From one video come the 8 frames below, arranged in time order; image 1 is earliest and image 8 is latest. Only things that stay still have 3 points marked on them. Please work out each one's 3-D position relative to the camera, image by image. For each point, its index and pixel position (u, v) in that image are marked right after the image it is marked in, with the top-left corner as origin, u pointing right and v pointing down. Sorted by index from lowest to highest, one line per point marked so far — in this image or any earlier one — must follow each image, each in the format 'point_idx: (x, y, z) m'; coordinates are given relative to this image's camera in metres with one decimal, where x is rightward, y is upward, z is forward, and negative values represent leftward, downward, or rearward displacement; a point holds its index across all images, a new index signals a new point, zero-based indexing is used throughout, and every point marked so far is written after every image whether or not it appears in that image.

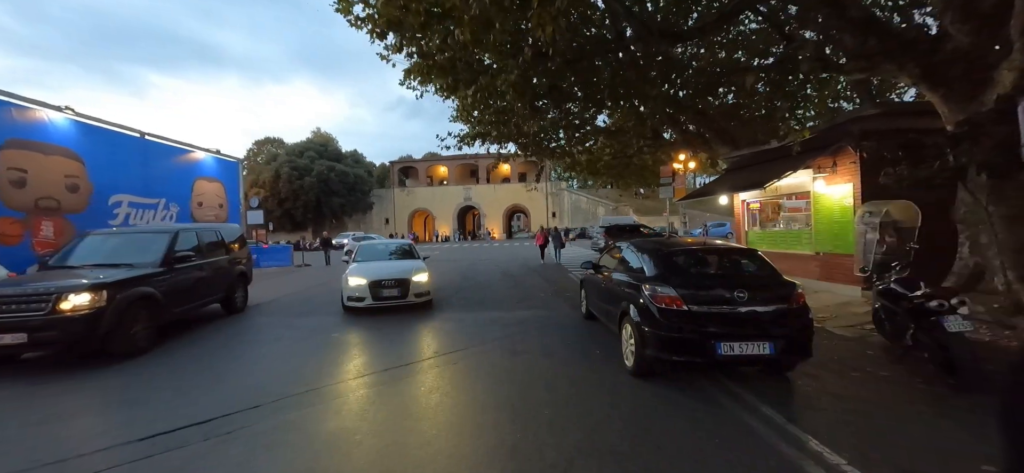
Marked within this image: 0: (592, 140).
0: (+3.0, +3.6, +15.7) m
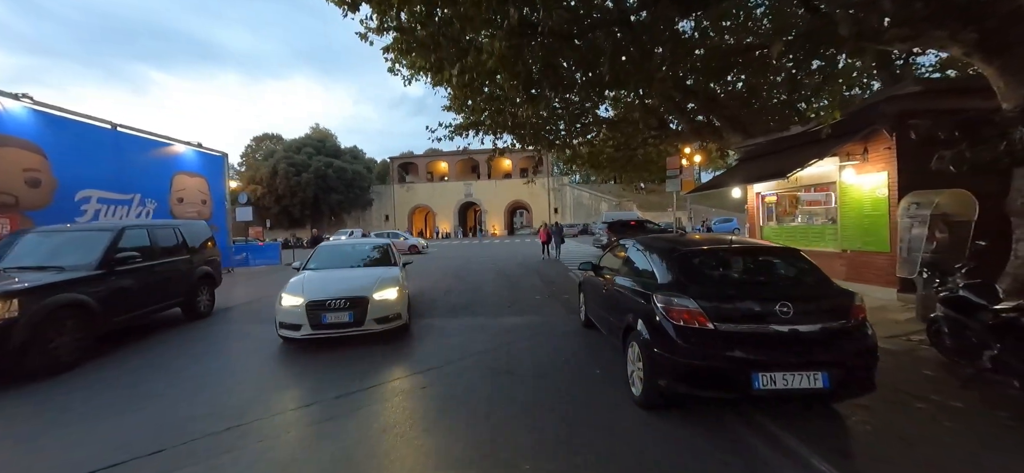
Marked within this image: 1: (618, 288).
0: (+2.9, +3.8, +14.9) m
1: (+1.0, -0.5, +4.0) m
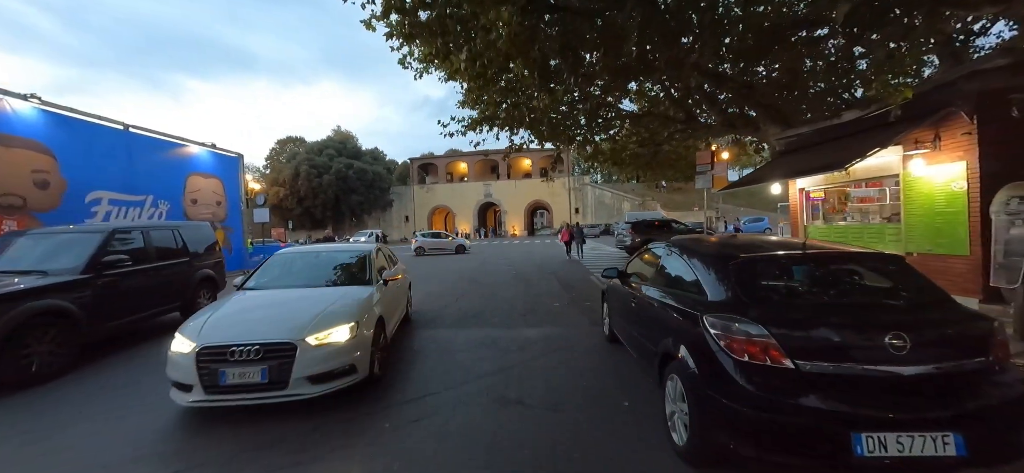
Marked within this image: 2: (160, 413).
0: (+3.5, +3.7, +14.1) m
1: (+1.1, -0.5, +3.3) m
2: (-3.0, -1.5, +3.6) m
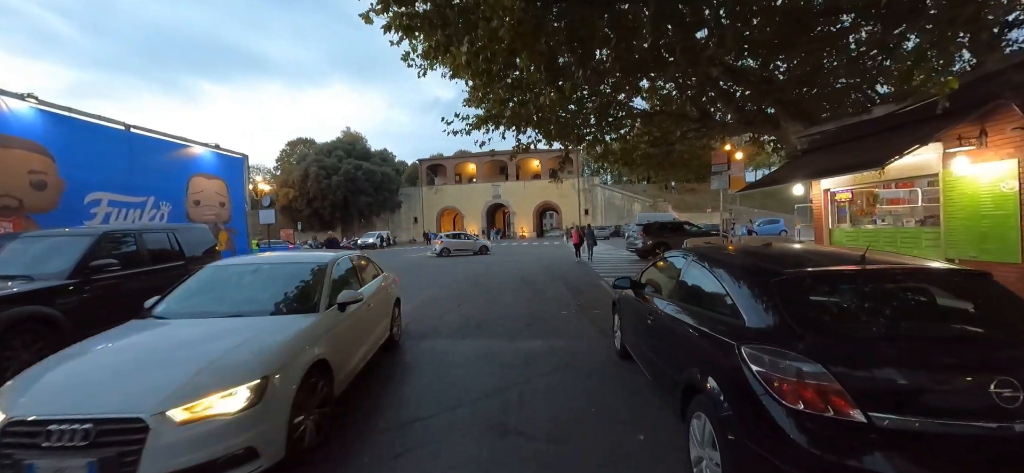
0: (+3.7, +3.7, +13.7) m
1: (+1.1, -0.6, +2.9) m
2: (-3.0, -1.6, +3.3) m
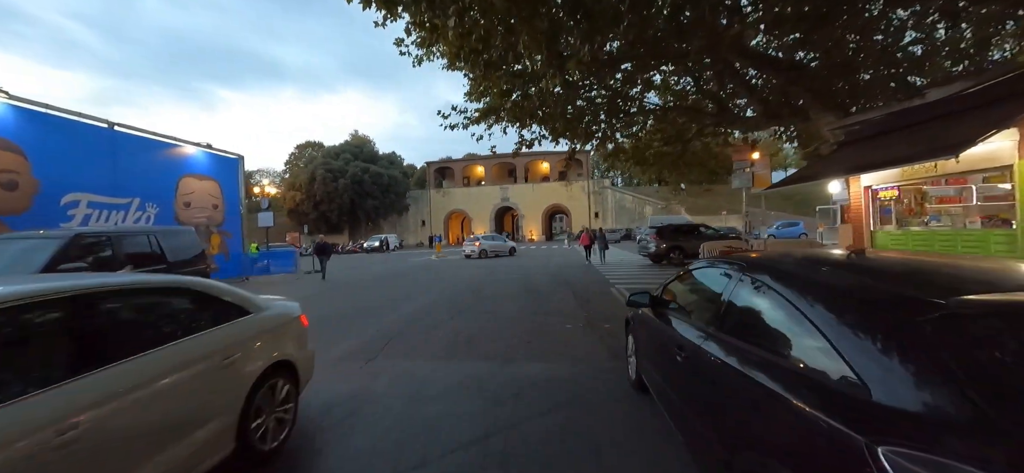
0: (+3.9, +3.6, +12.9) m
1: (+1.0, -0.6, +2.1) m
2: (-3.2, -1.6, +2.6) m
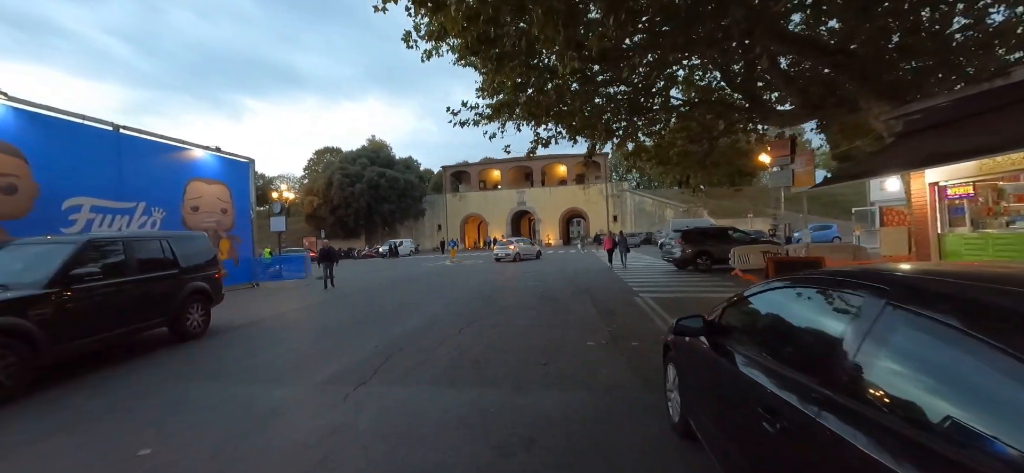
0: (+4.3, +3.4, +12.1) m
1: (+1.0, -0.6, +1.4) m
2: (-3.1, -1.6, +2.0) m
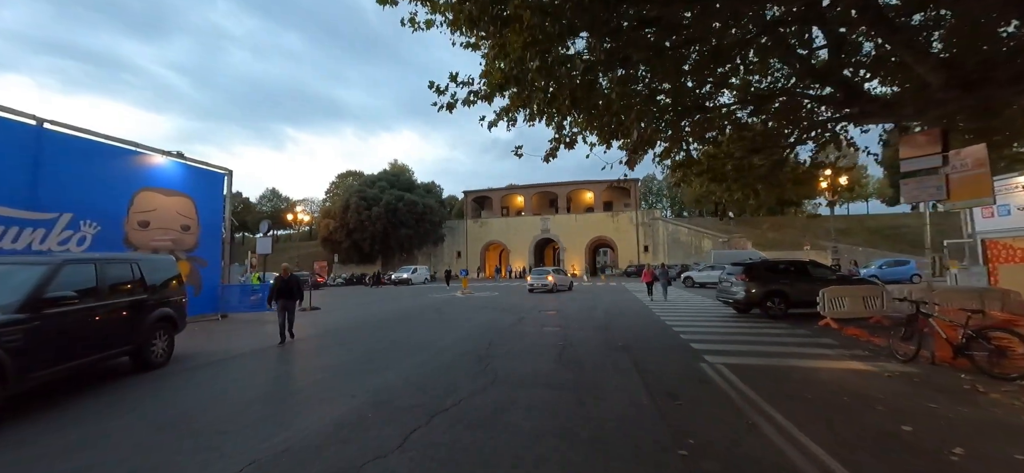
0: (+4.7, +2.7, +9.5) m
1: (+0.7, -0.6, -1.2) m
2: (-3.4, -1.5, -0.4) m
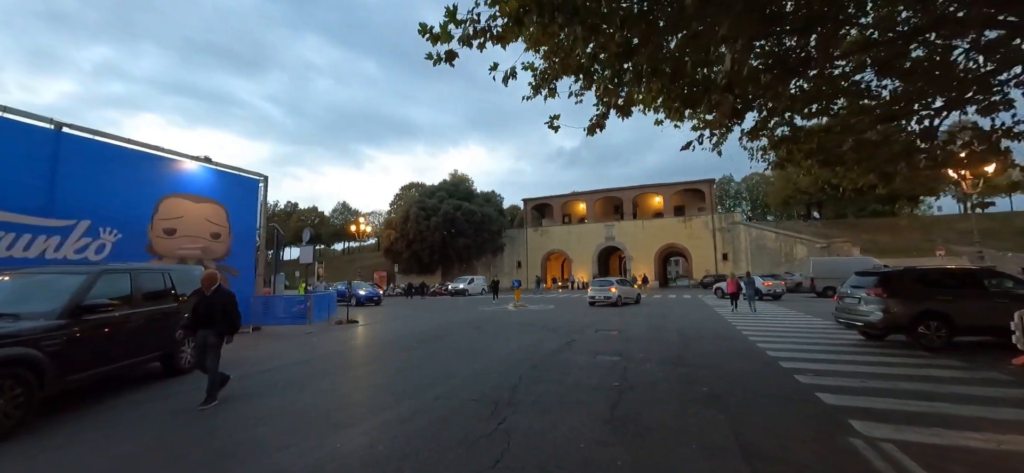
0: (+5.5, +2.7, +7.1) m
1: (-0.1, -0.4, -2.9) m
2: (-4.1, -1.4, -1.5) m
